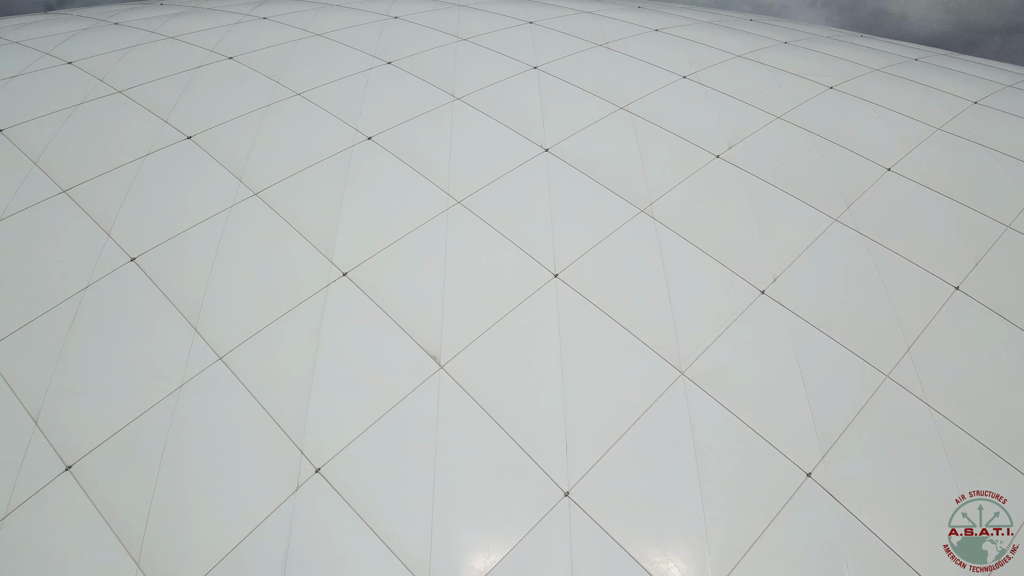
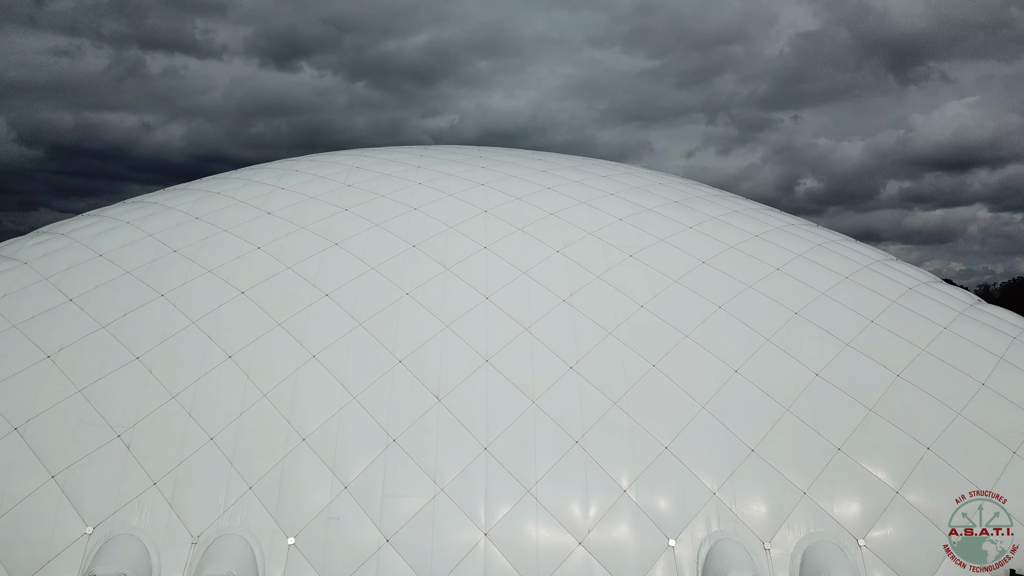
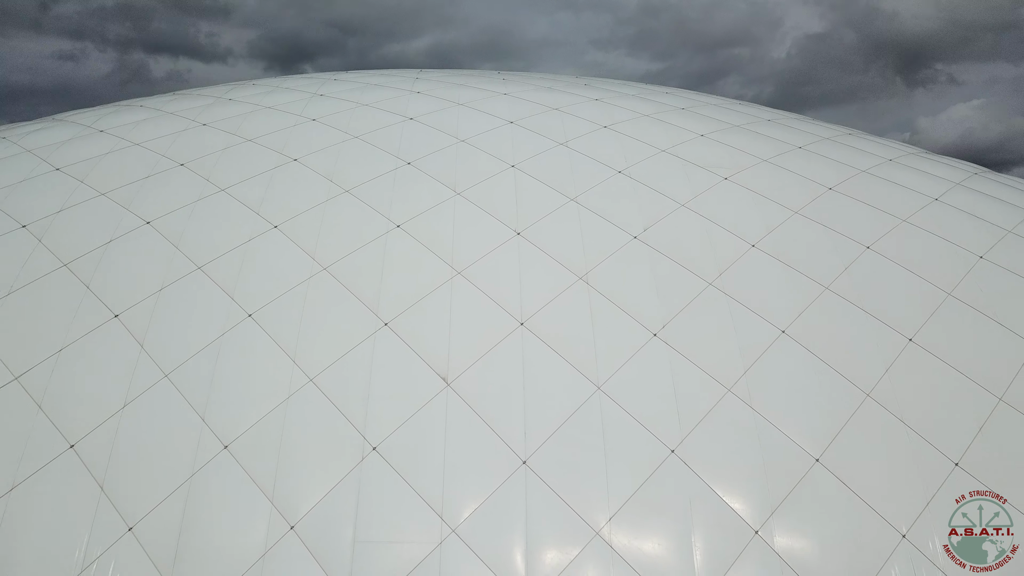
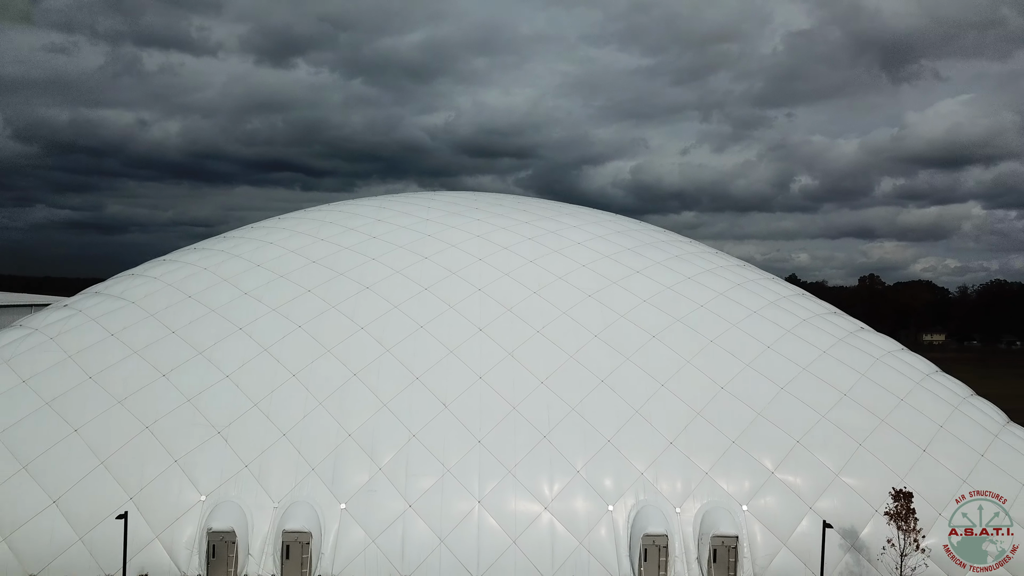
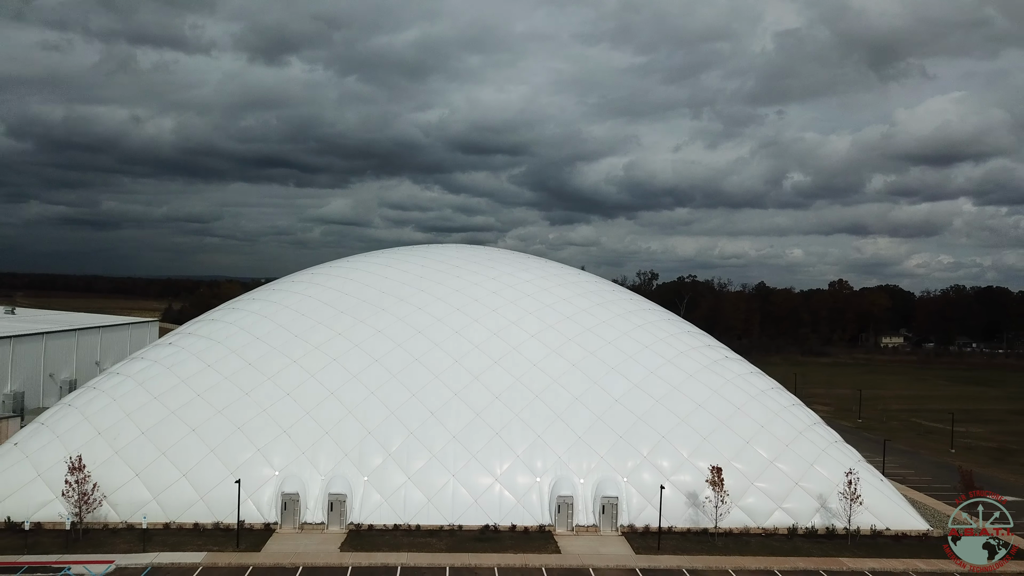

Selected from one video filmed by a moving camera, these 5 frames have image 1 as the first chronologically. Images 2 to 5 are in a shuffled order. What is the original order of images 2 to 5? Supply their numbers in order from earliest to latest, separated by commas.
3, 2, 4, 5
